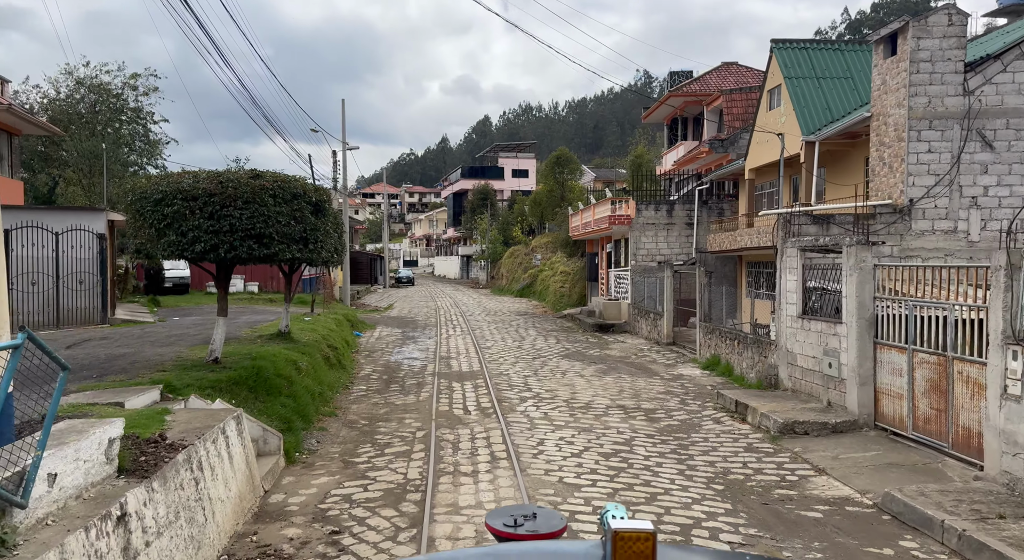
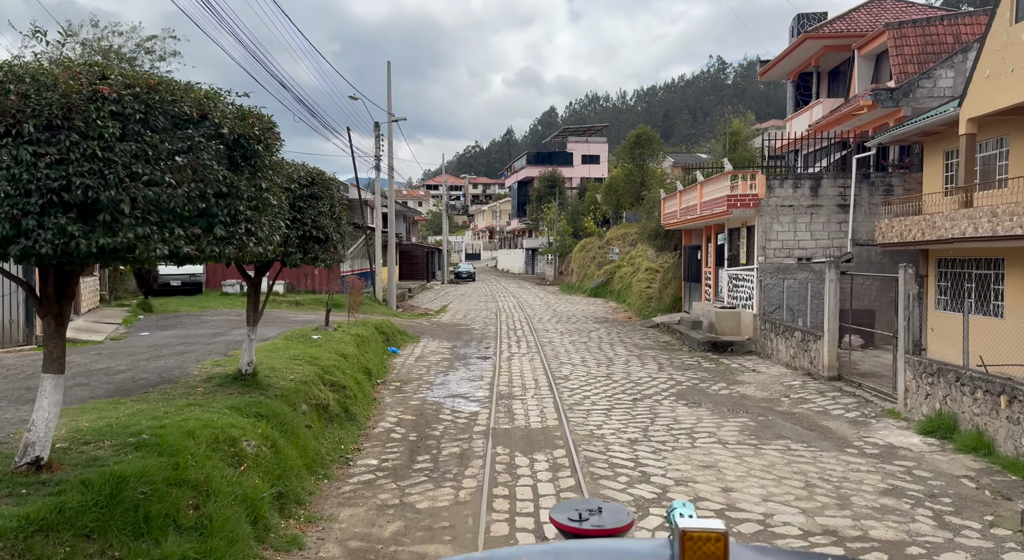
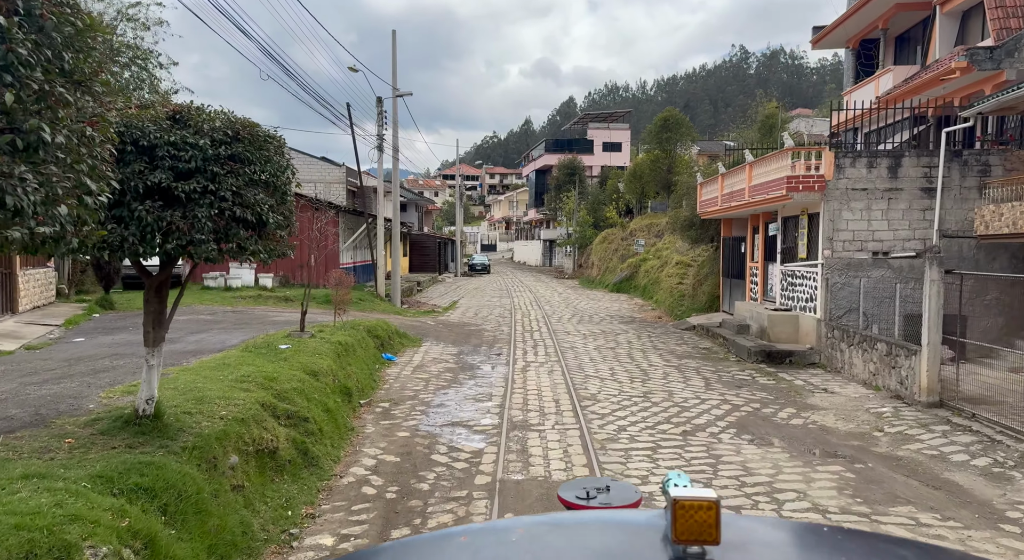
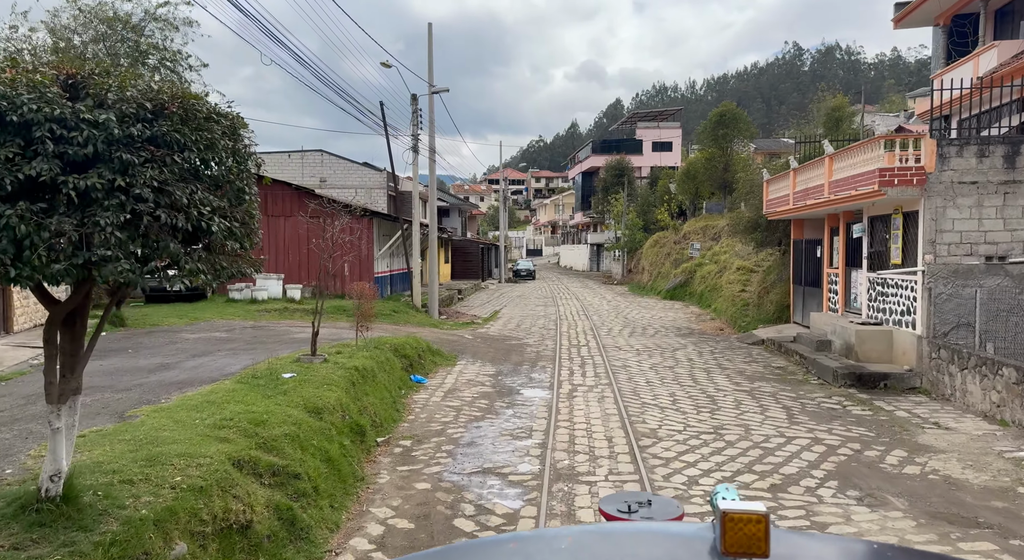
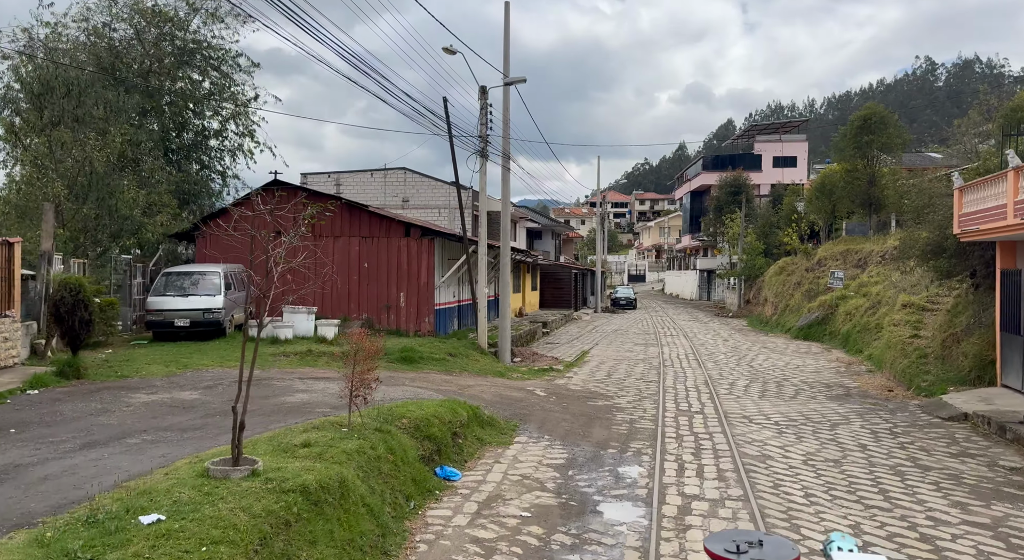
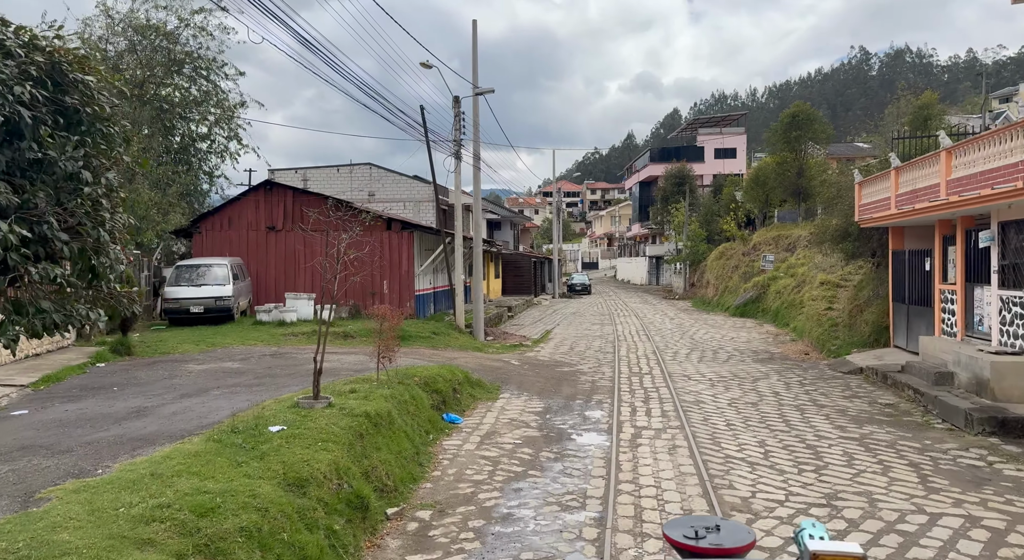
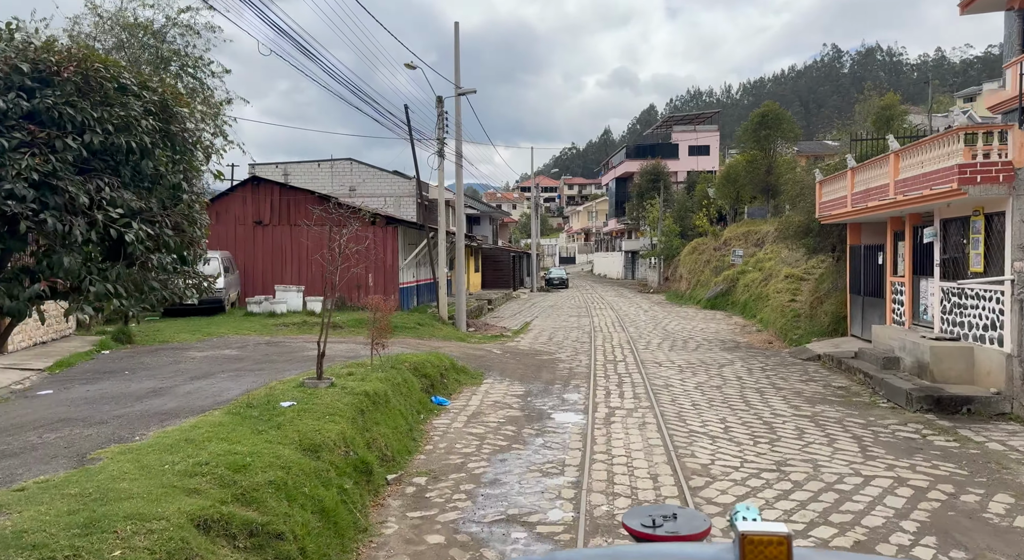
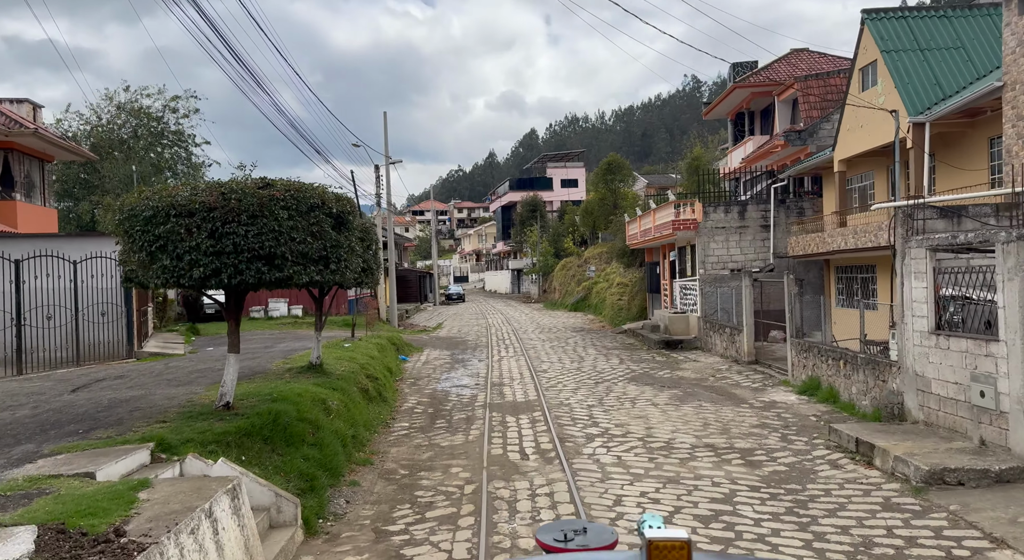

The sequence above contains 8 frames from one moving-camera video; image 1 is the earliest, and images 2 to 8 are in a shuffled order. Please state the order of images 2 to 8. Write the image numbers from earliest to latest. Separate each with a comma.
8, 2, 3, 4, 7, 6, 5
